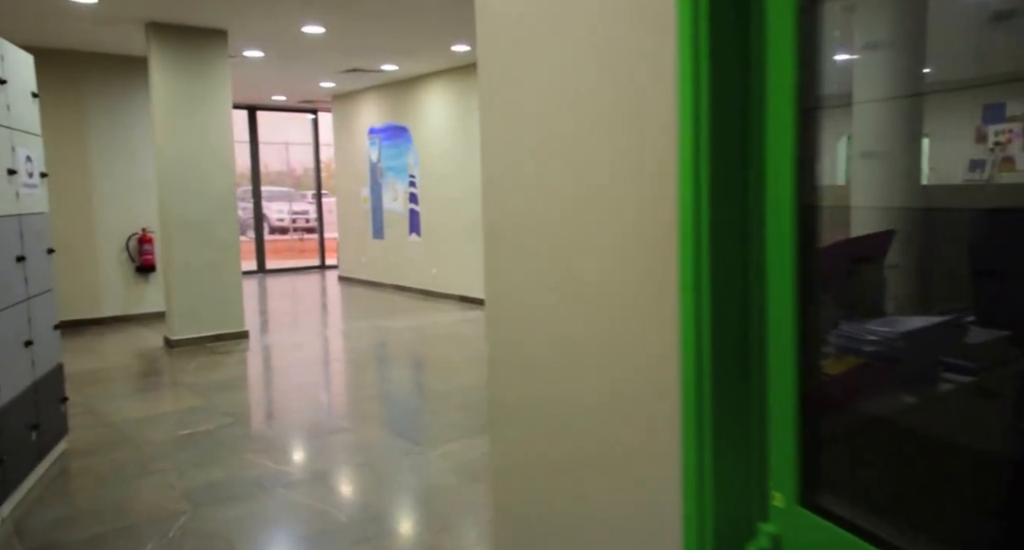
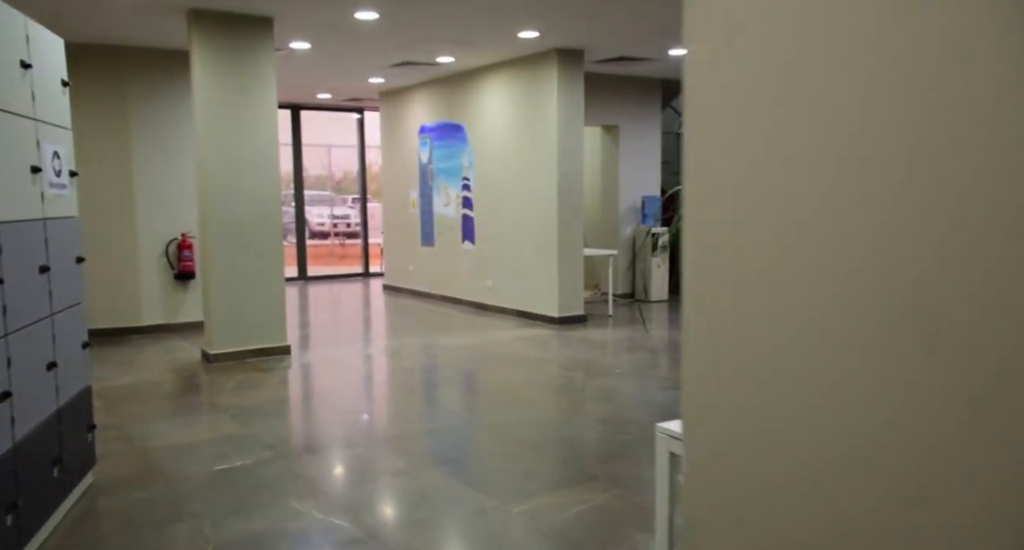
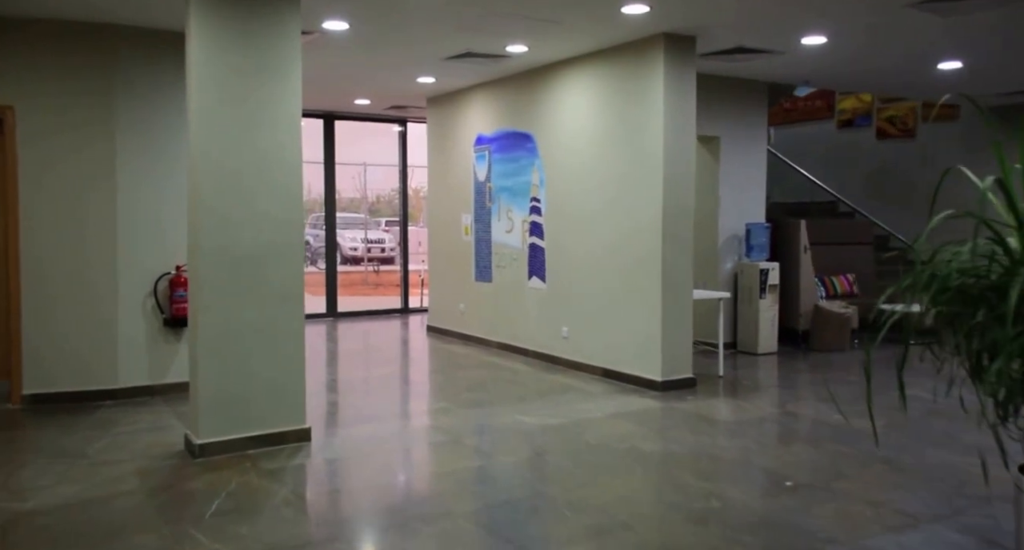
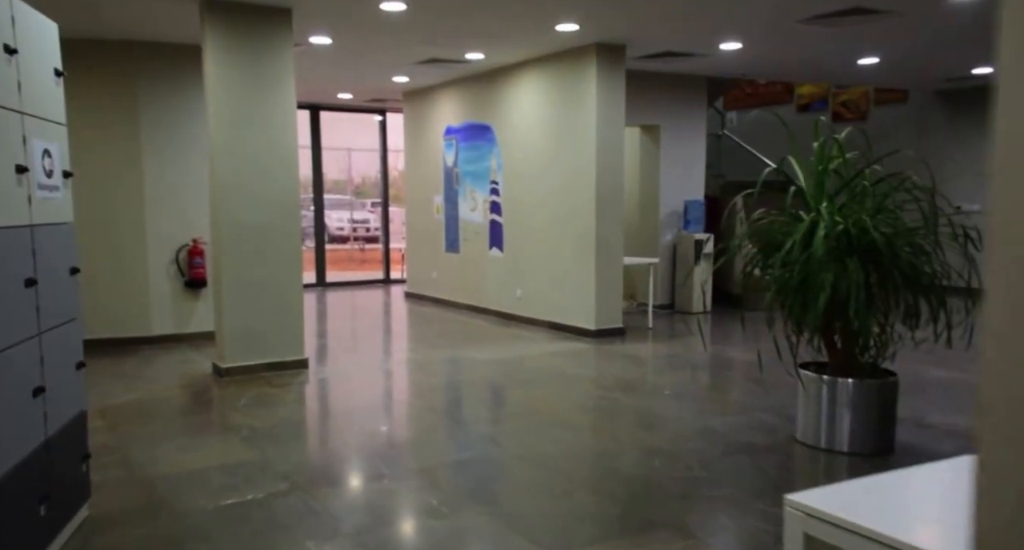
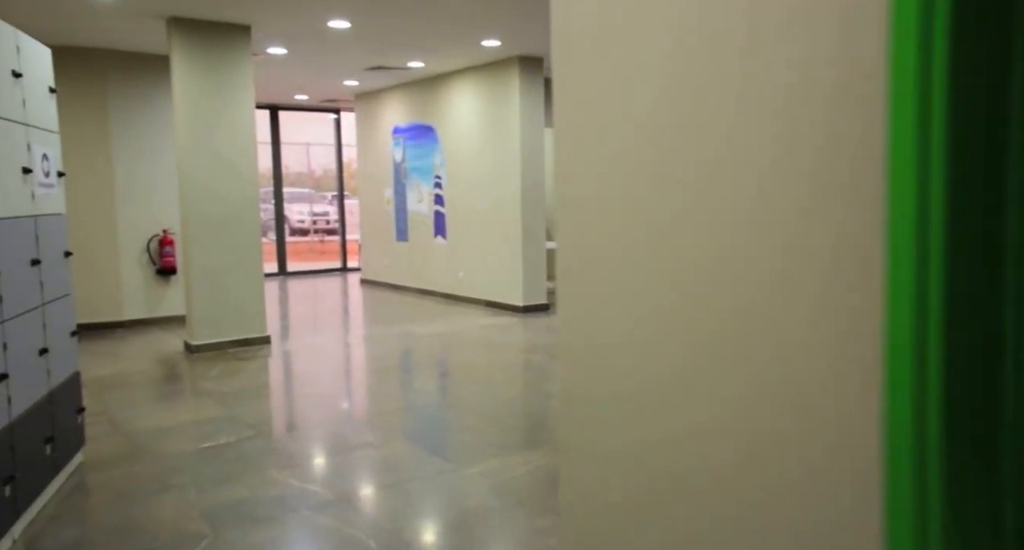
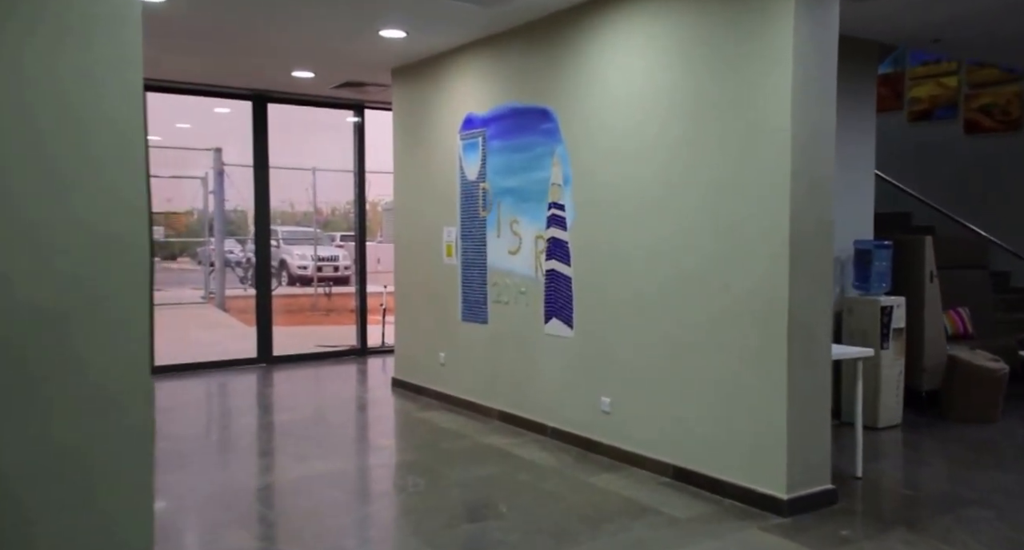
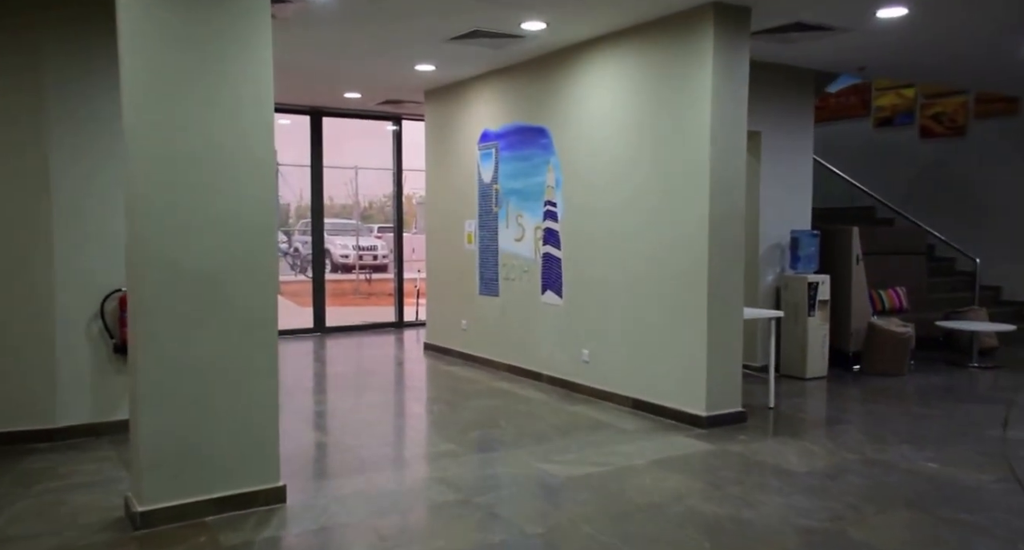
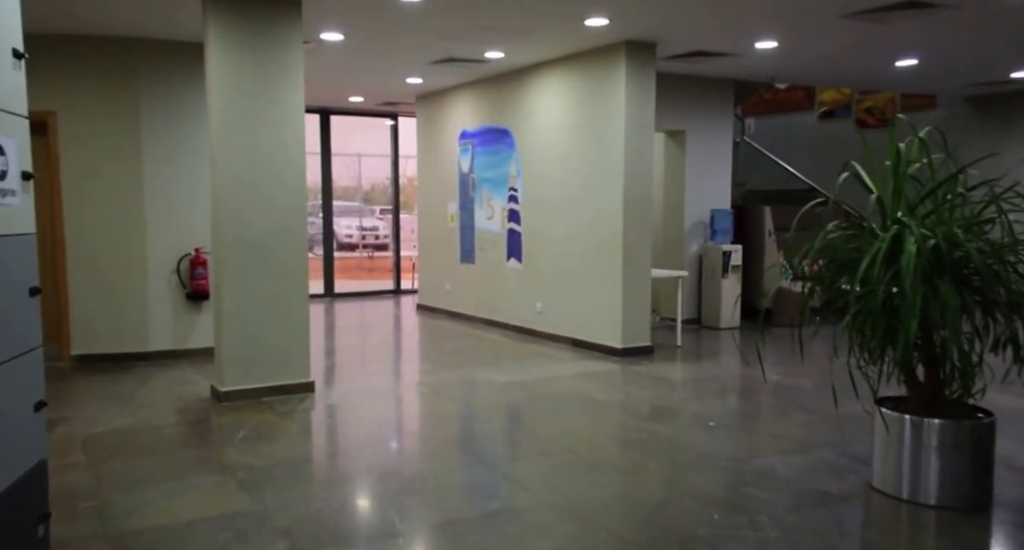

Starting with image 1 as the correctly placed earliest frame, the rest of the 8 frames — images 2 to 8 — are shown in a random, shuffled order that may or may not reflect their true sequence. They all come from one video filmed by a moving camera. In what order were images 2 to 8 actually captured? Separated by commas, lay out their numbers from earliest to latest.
5, 2, 4, 8, 3, 7, 6
